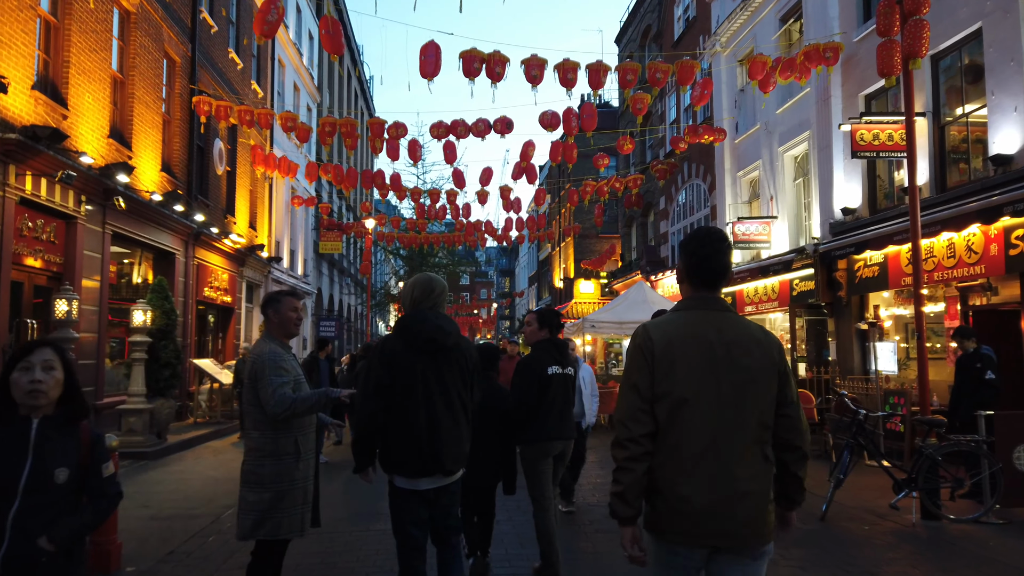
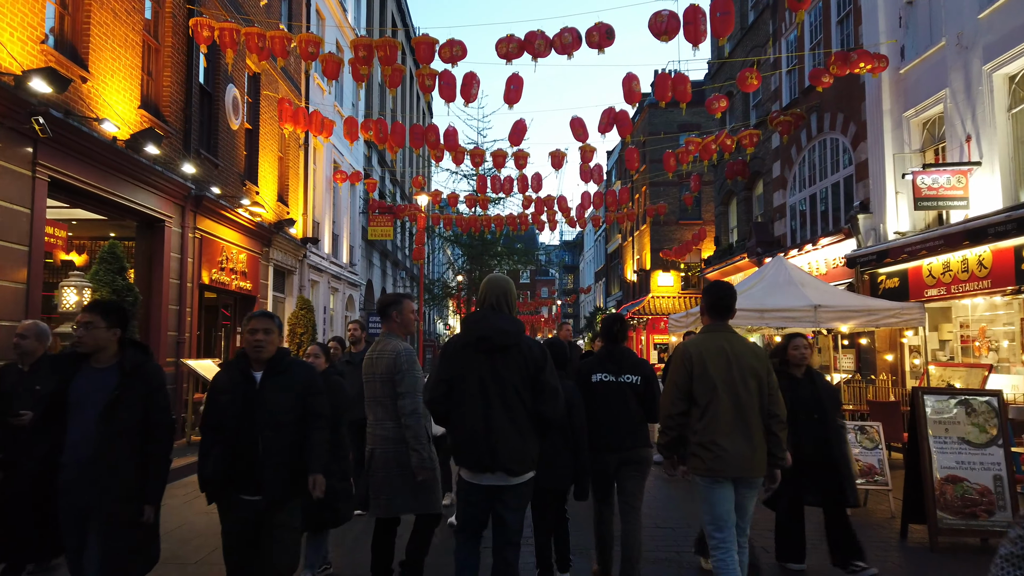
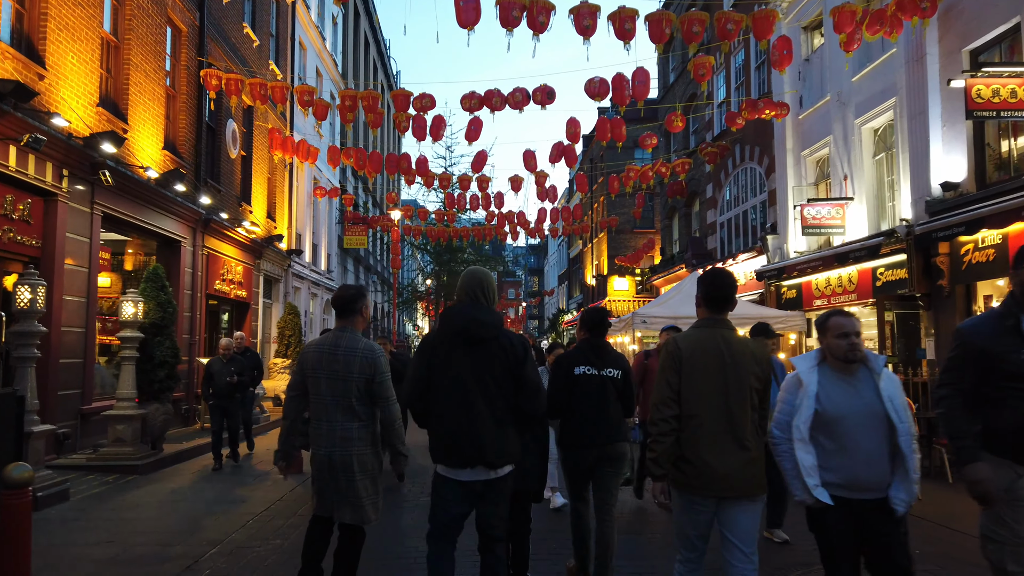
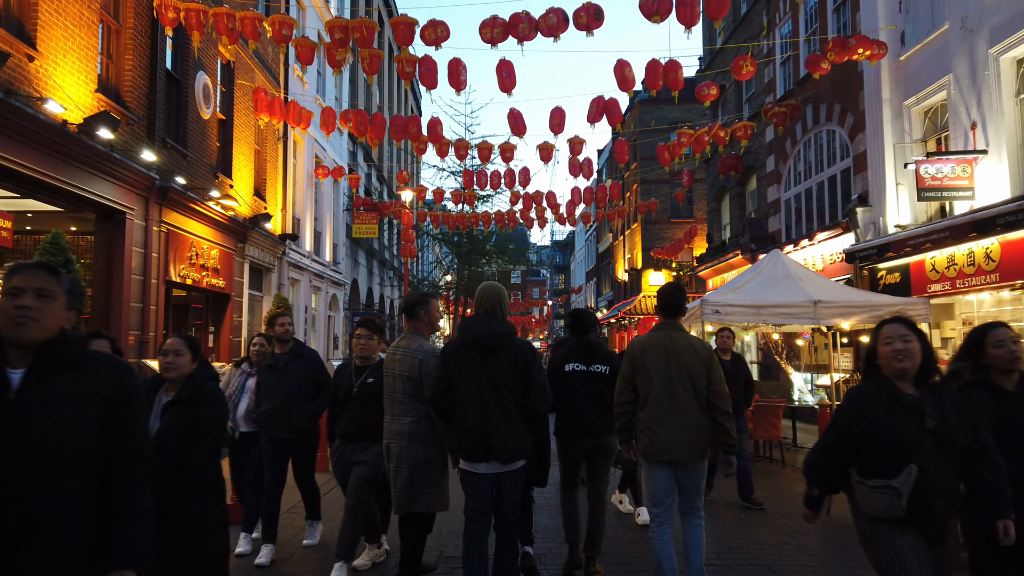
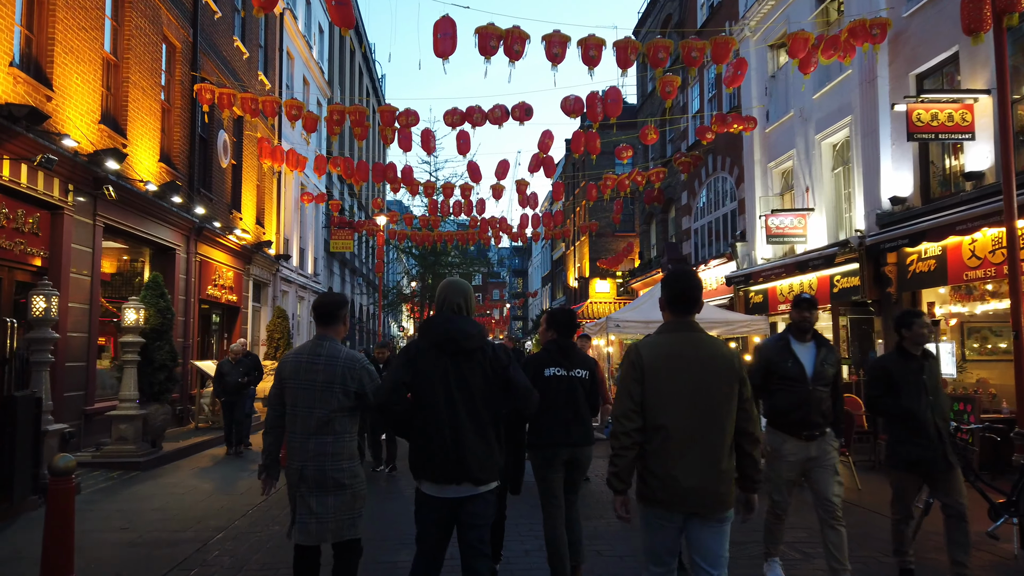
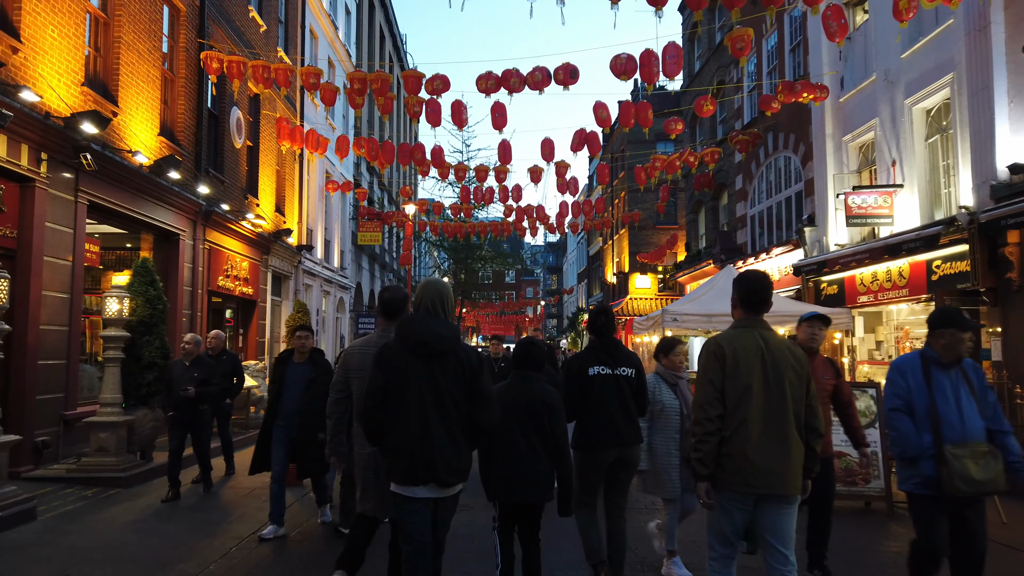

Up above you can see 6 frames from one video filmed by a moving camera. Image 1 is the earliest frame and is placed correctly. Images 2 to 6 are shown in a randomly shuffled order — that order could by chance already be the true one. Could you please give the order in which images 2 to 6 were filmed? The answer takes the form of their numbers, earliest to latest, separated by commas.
5, 3, 6, 2, 4
